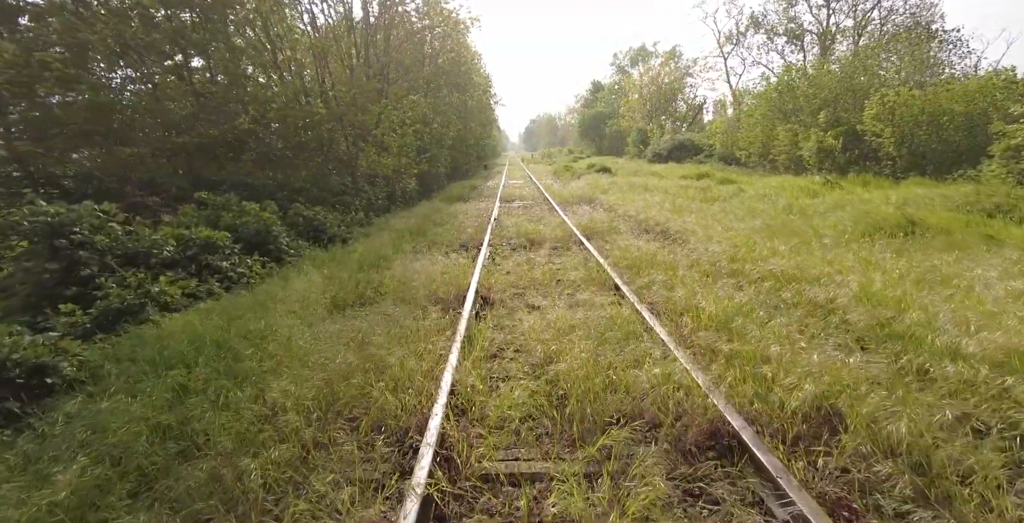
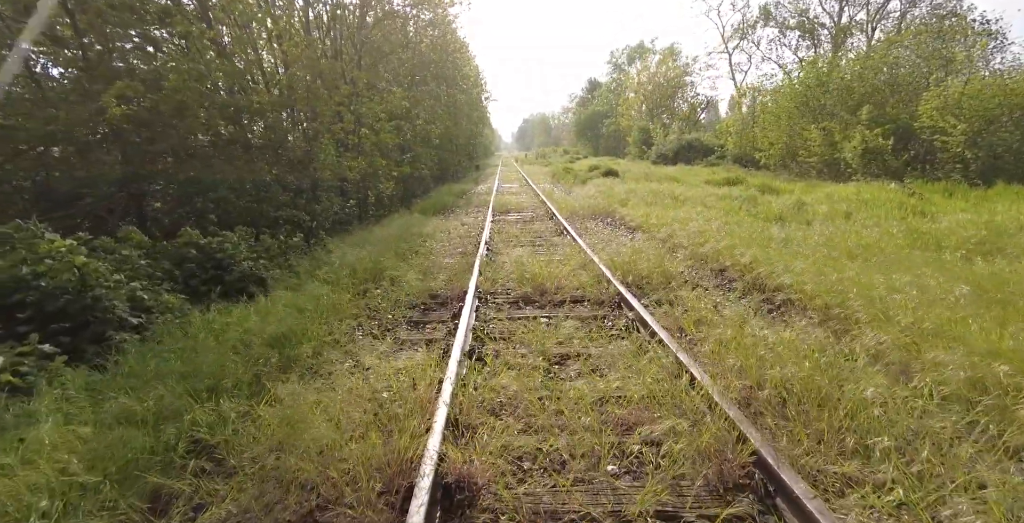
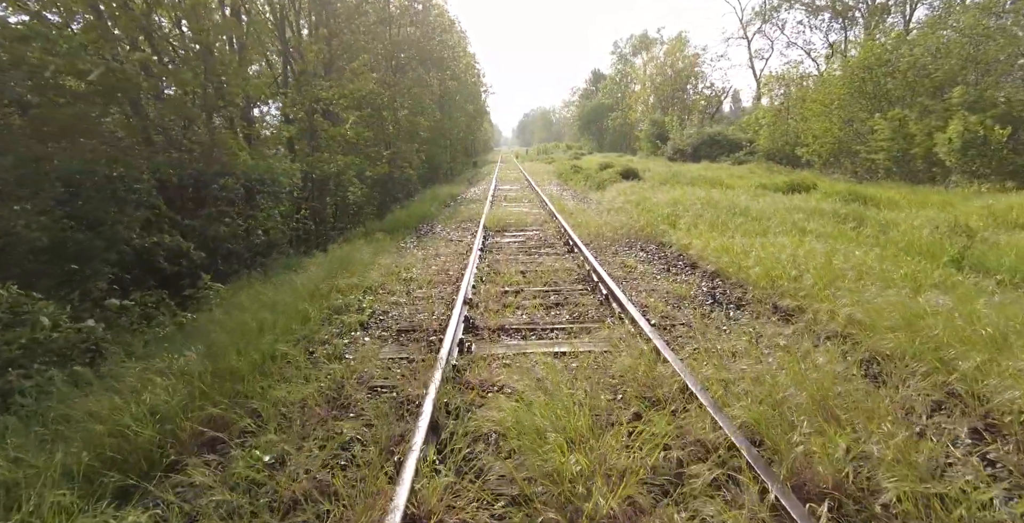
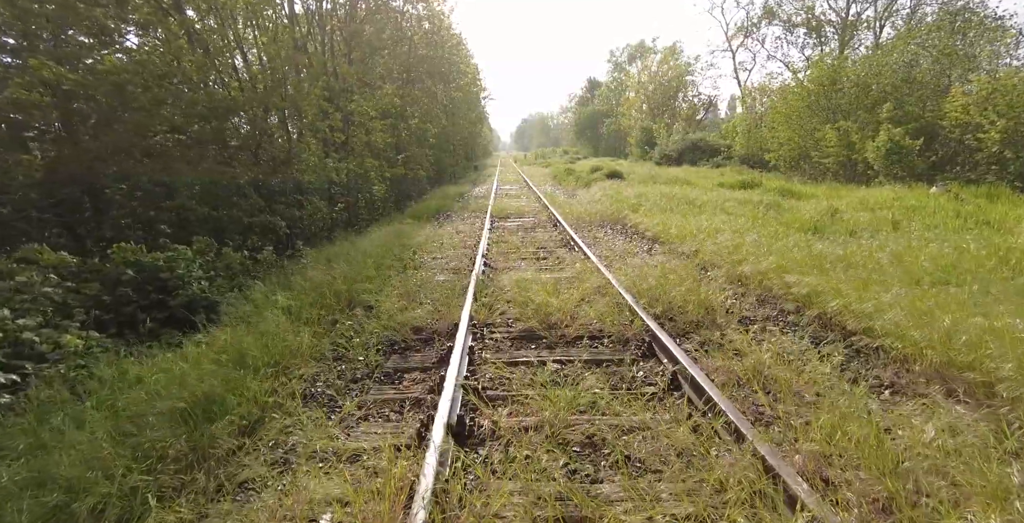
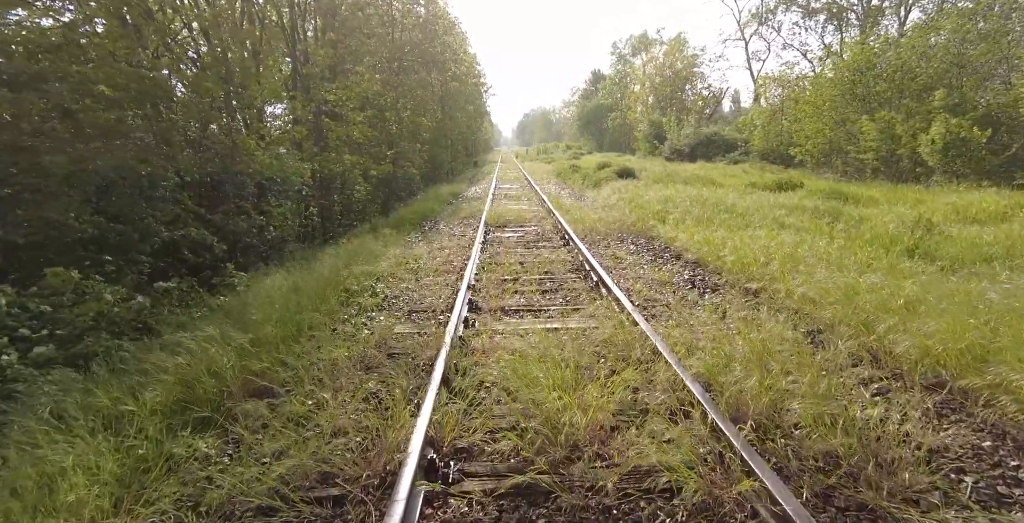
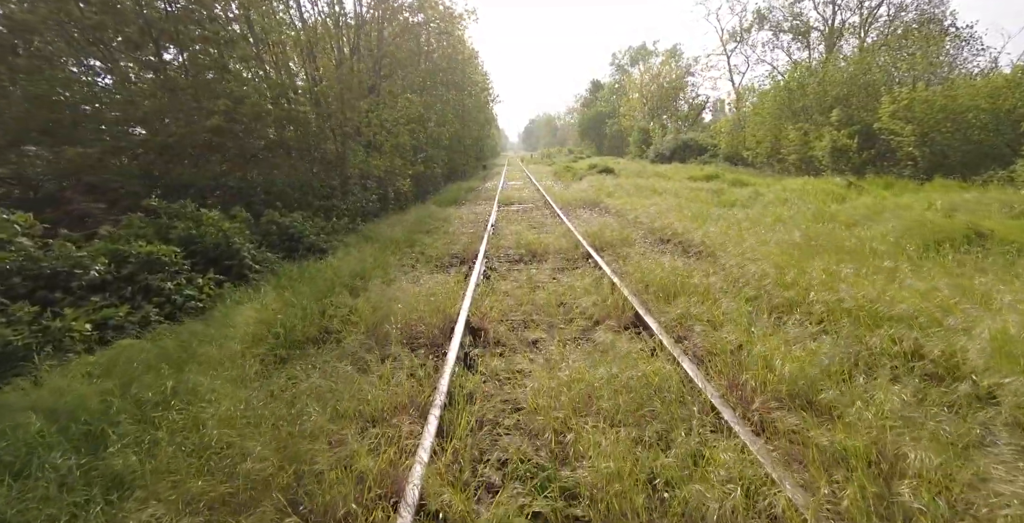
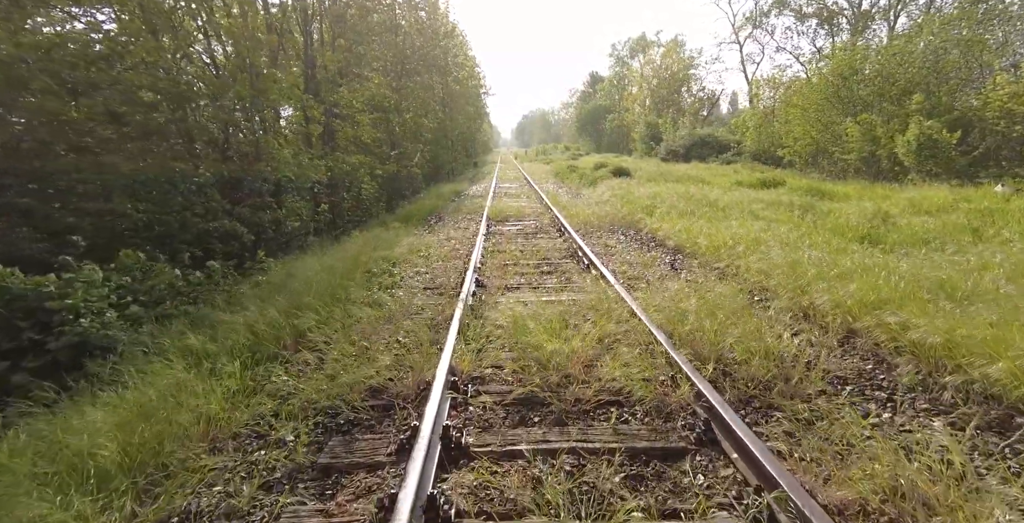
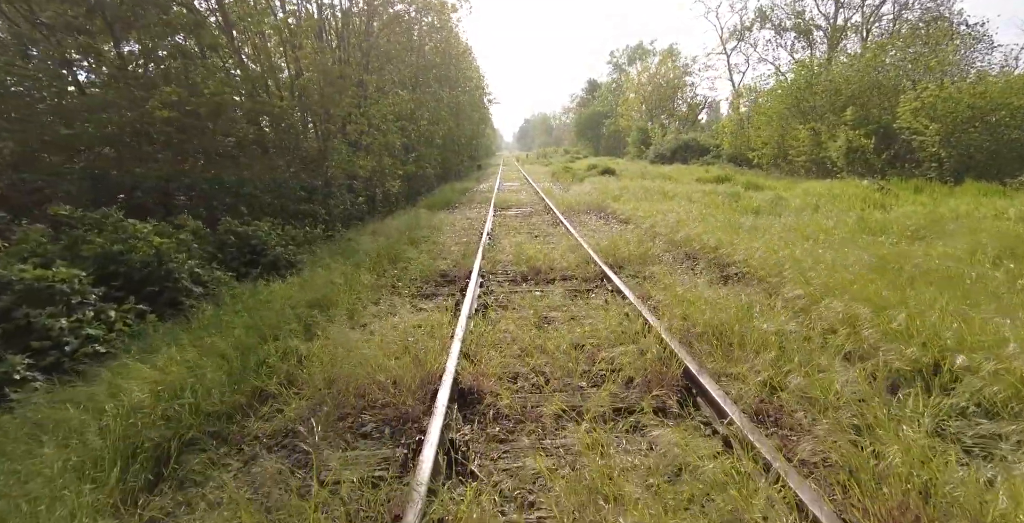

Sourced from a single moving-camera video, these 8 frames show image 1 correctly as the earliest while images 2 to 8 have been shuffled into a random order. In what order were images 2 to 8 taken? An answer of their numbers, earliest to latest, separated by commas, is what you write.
6, 8, 2, 4, 7, 5, 3
